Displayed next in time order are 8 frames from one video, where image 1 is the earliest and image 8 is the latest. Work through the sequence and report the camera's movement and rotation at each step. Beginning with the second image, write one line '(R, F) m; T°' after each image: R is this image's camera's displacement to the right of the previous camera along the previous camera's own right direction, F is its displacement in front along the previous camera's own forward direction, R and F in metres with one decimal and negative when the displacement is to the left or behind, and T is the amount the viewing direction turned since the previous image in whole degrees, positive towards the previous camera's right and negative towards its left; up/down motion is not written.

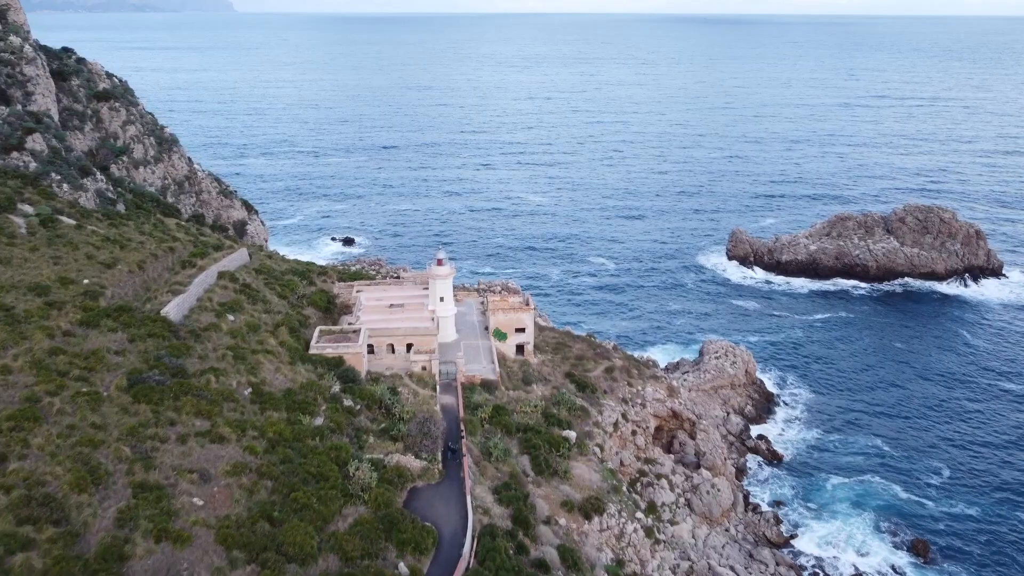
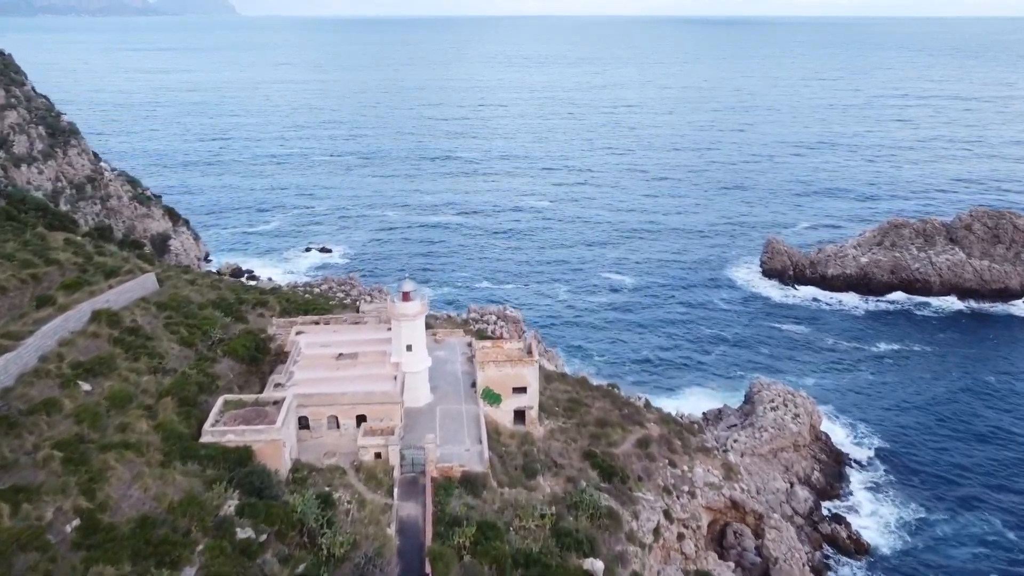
(+0.3, +11.7) m; 0°
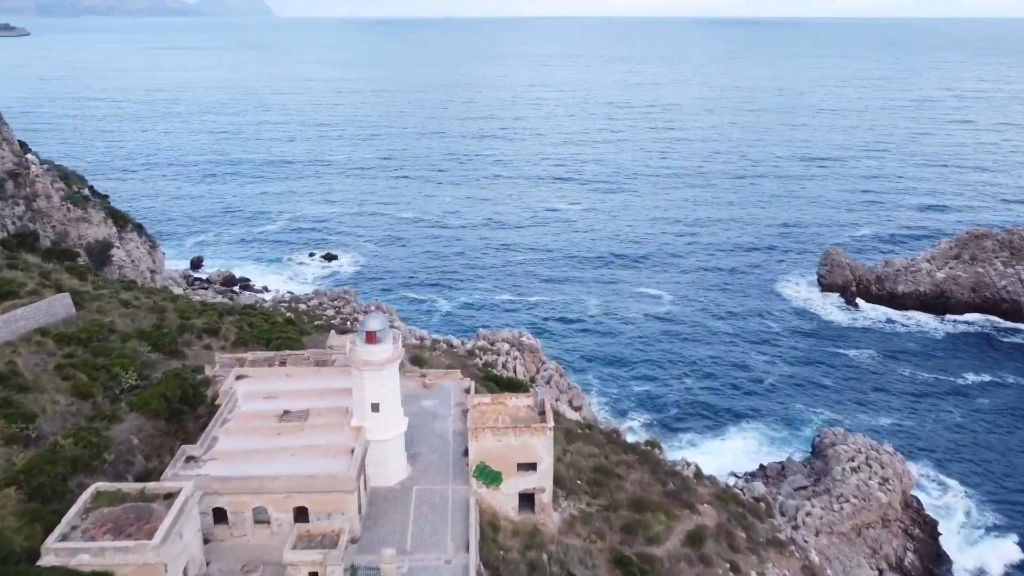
(+0.7, +8.0) m; -2°
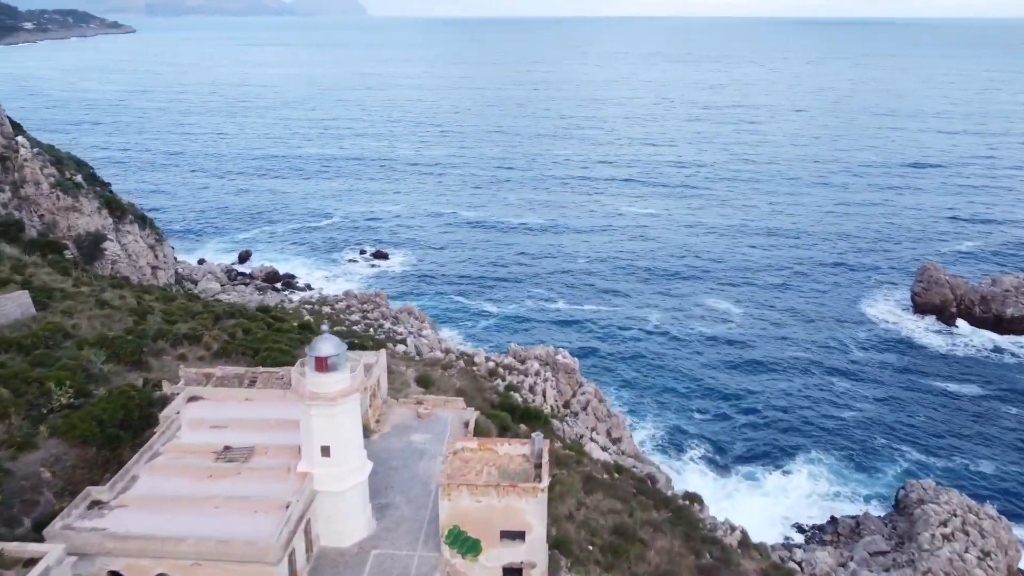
(+1.9, +4.6) m; -6°
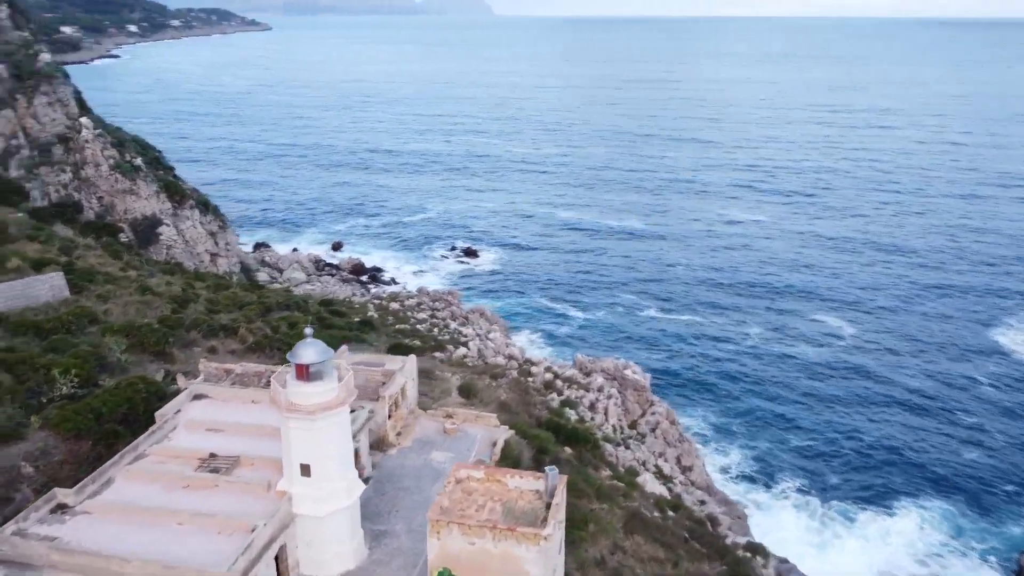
(+1.8, +2.7) m; -8°
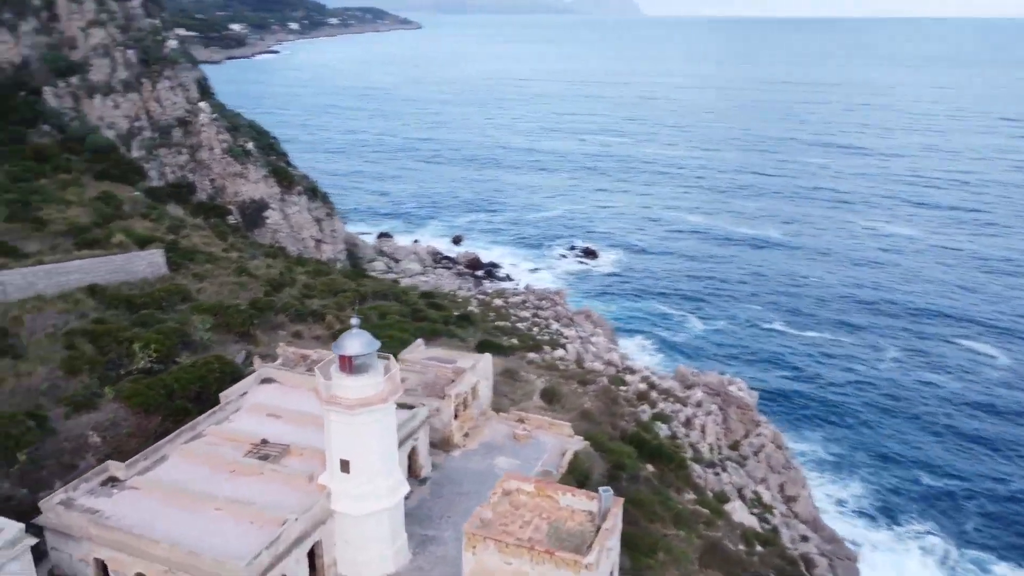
(+1.2, +1.3) m; -9°
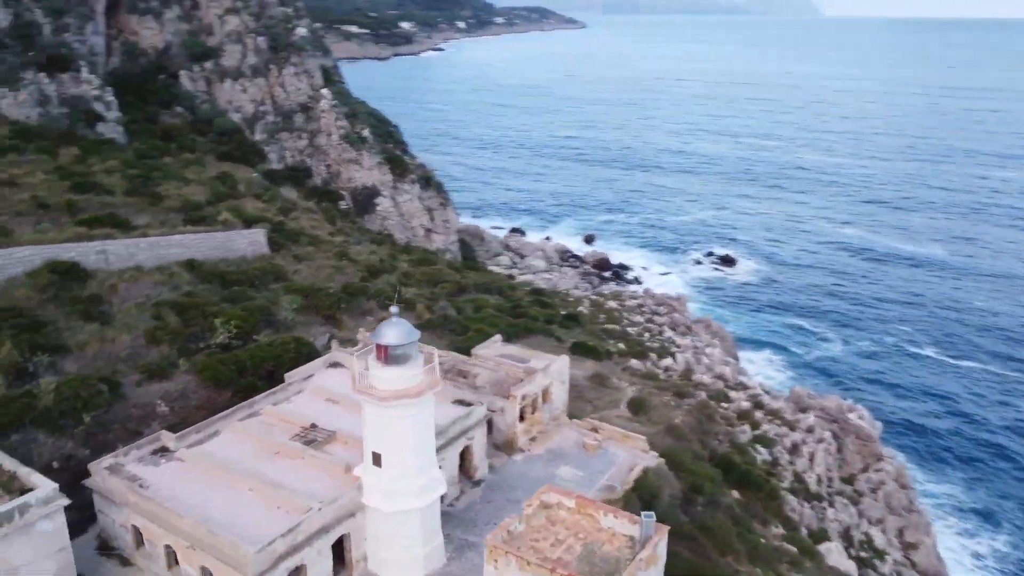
(+1.6, +1.2) m; -10°
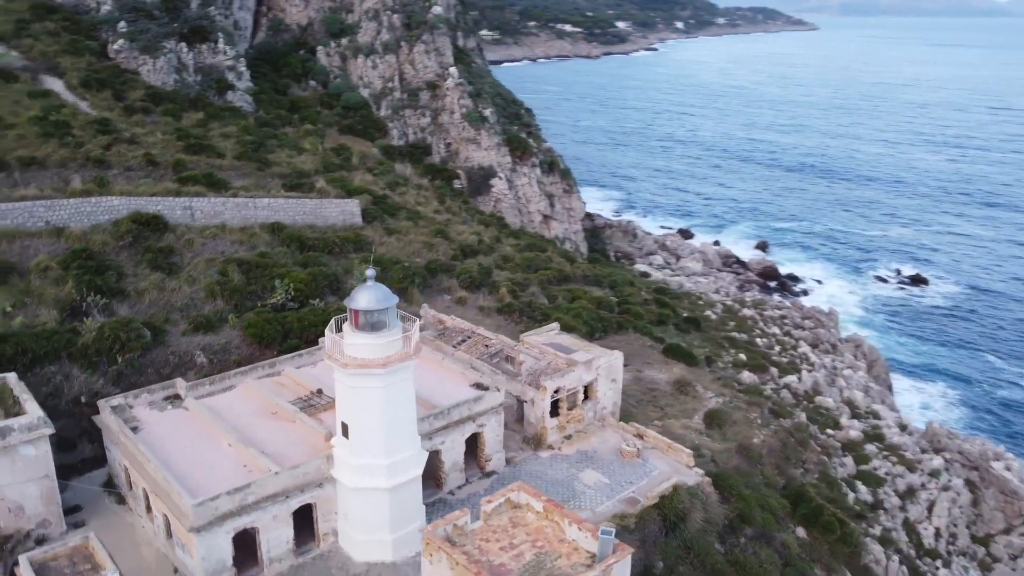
(+3.3, +1.7) m; -14°
